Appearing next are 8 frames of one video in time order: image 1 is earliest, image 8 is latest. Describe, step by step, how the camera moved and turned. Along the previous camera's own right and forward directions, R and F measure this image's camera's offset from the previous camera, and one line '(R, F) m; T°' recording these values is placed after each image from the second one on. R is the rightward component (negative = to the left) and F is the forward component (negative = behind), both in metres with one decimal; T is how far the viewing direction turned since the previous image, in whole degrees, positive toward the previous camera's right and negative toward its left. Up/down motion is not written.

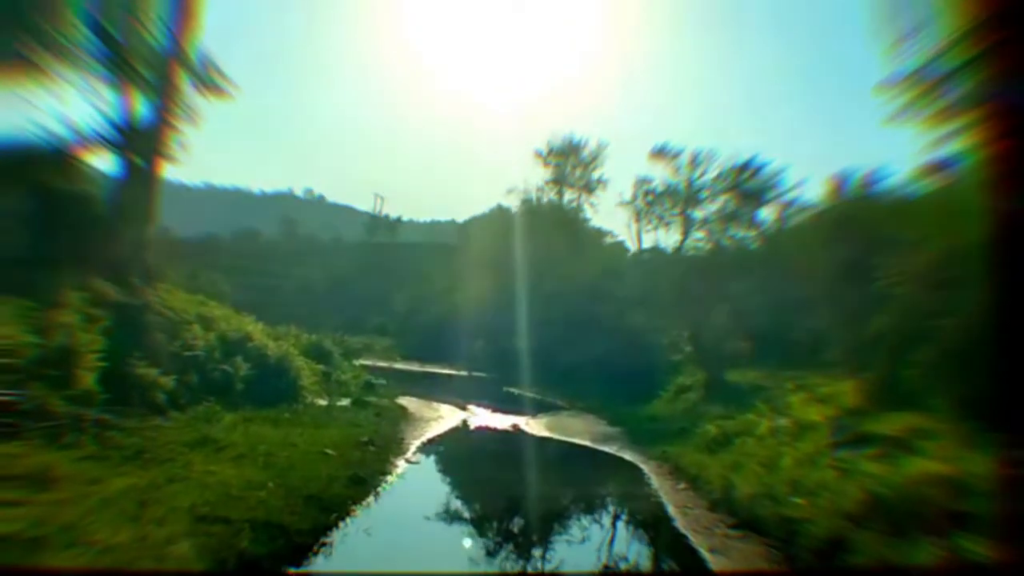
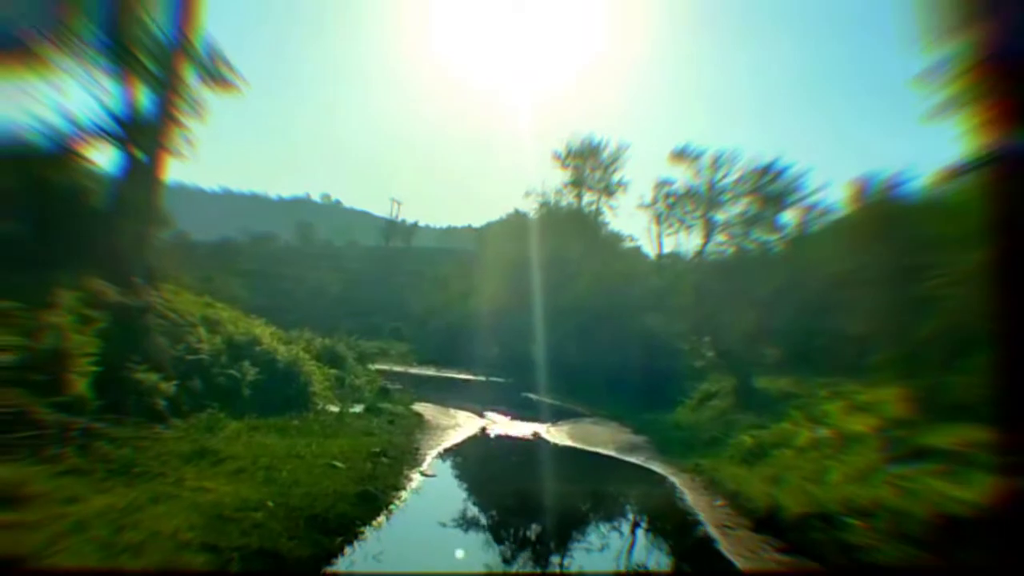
(-0.1, +1.0) m; -1°
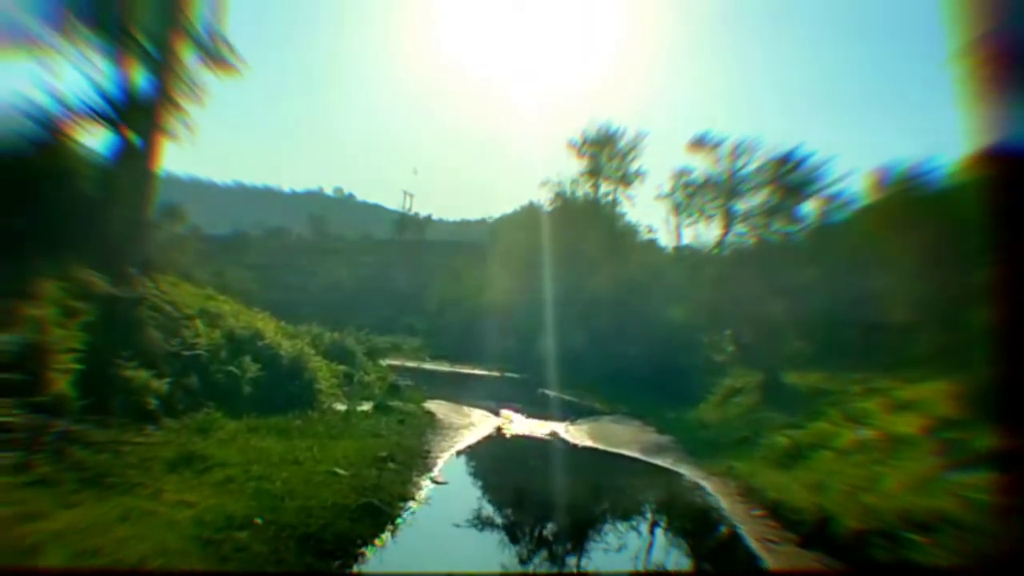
(-0.1, +1.1) m; -1°
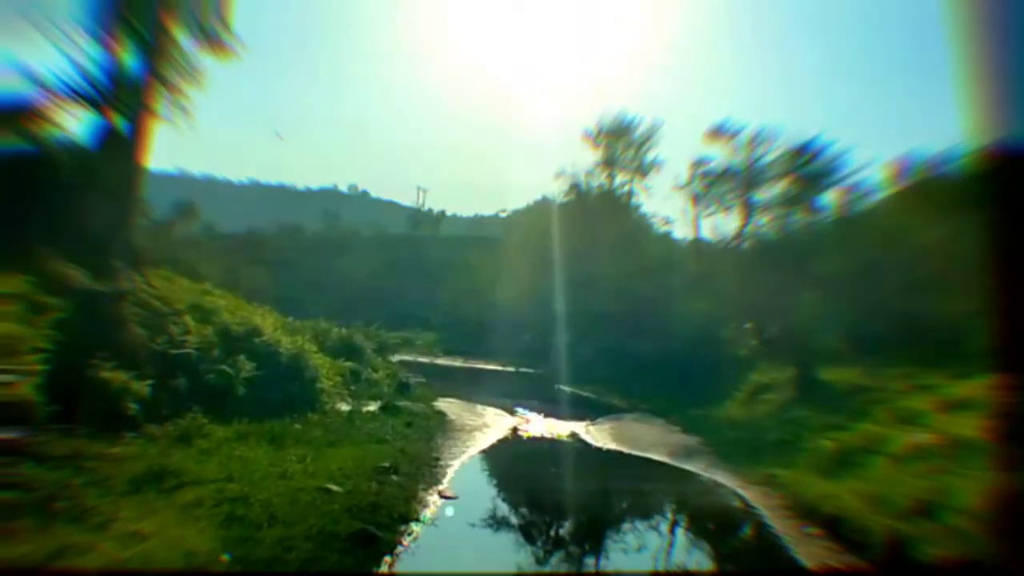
(0.0, +1.4) m; -1°
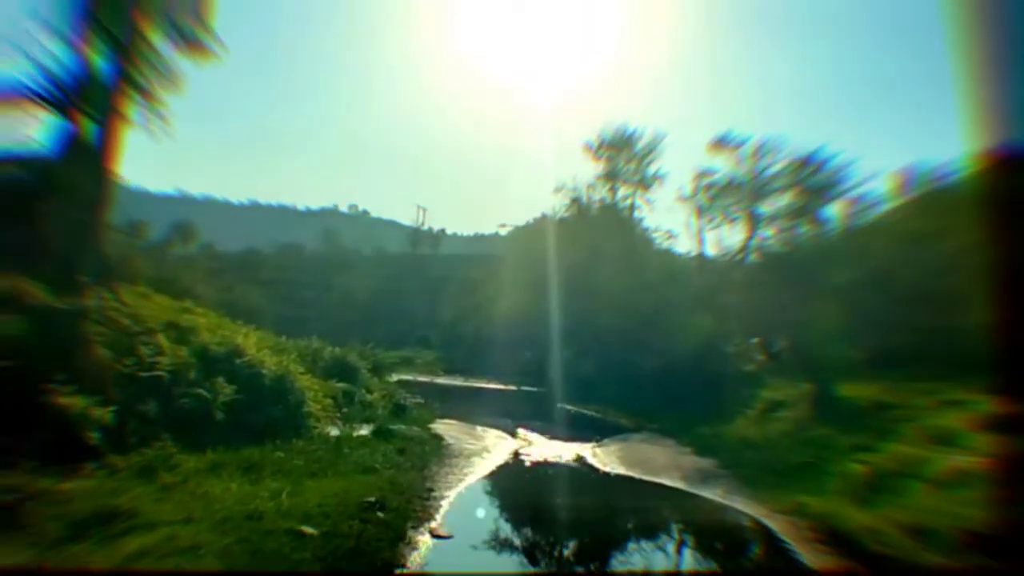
(0.0, +1.2) m; 0°
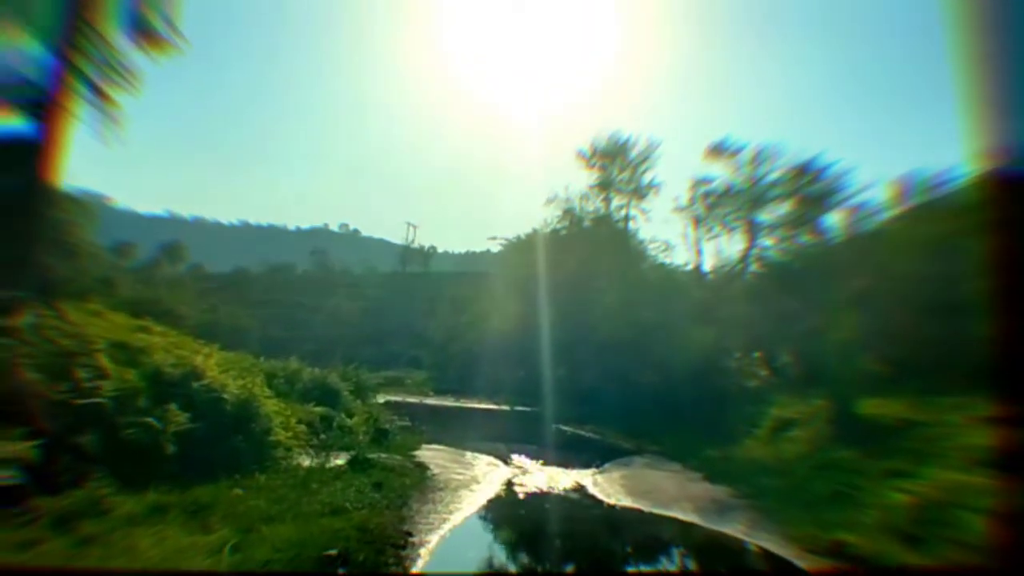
(0.0, +1.7) m; 0°
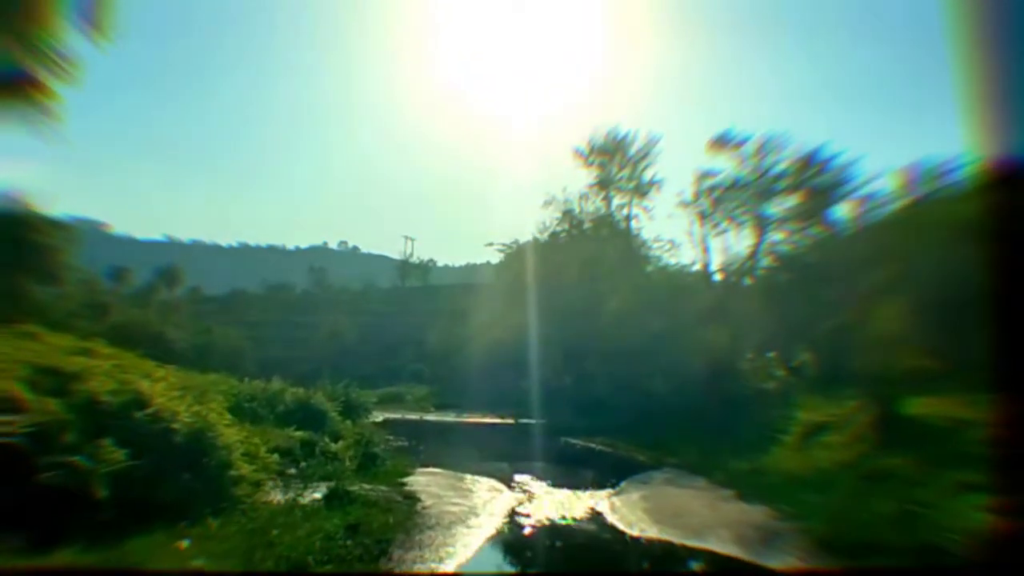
(+0.1, +2.1) m; 0°
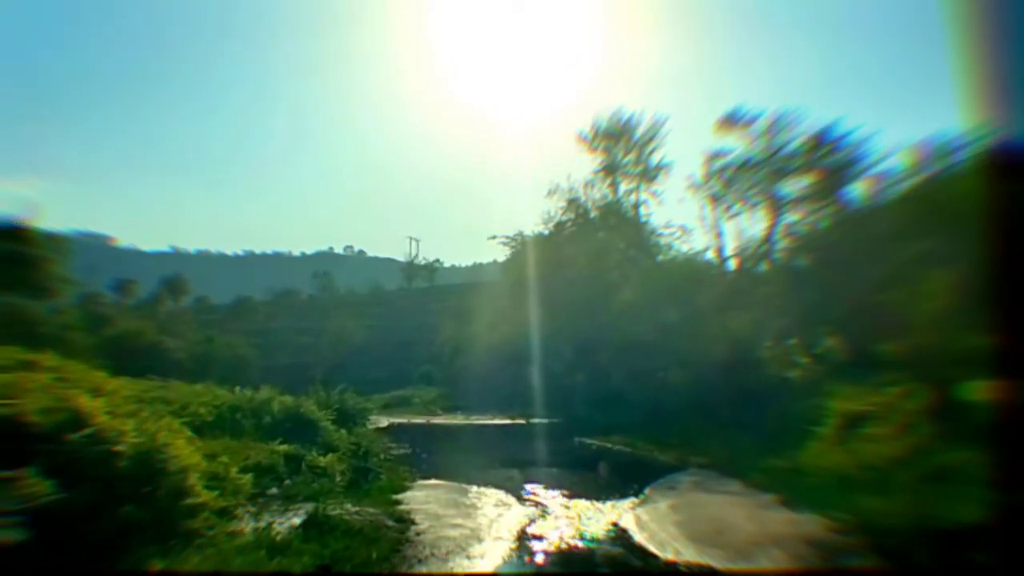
(+0.1, +2.0) m; 0°
